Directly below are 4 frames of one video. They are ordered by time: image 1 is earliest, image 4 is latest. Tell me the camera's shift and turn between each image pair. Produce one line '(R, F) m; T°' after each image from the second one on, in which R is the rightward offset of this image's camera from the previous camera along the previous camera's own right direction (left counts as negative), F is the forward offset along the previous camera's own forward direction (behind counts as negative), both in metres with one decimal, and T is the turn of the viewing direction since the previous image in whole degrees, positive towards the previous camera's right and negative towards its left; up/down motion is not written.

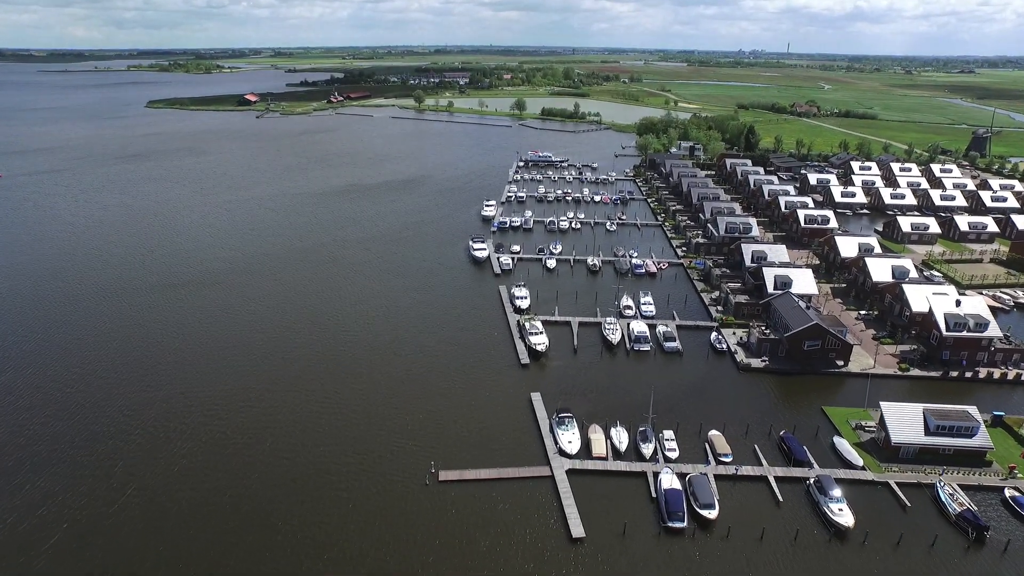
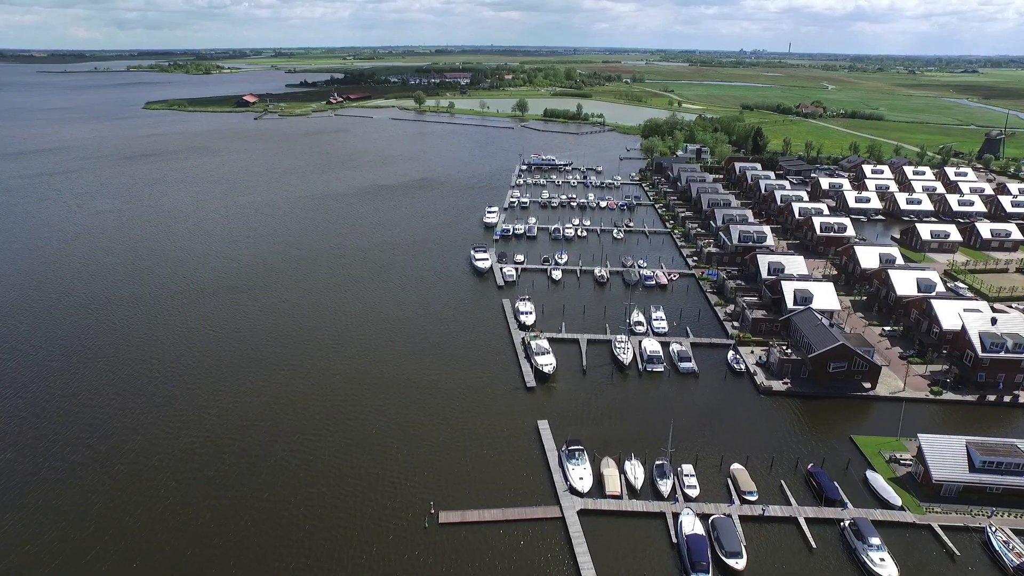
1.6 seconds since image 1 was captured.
(-0.2, +2.6) m; 0°
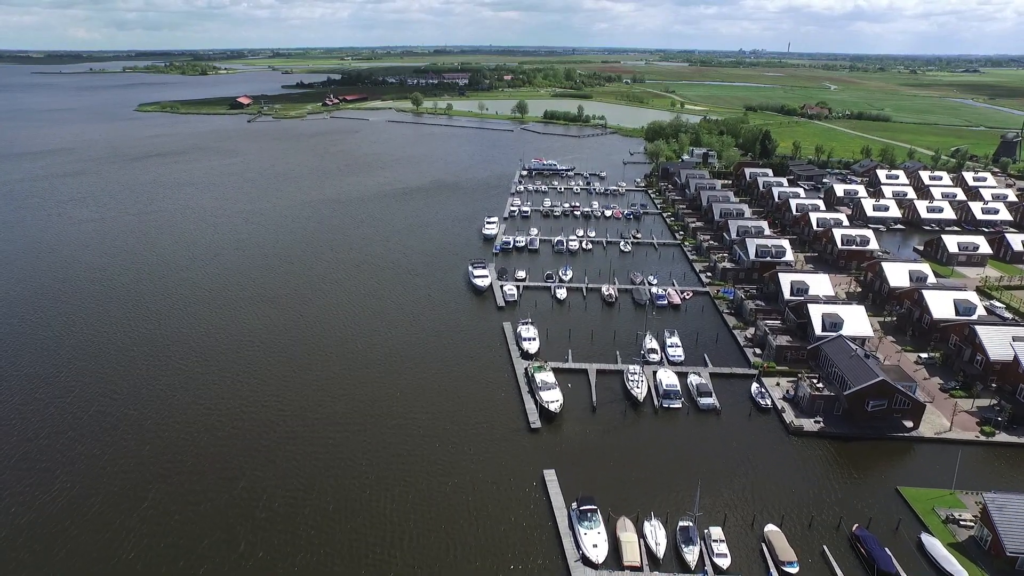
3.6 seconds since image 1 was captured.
(-0.1, +3.9) m; 0°
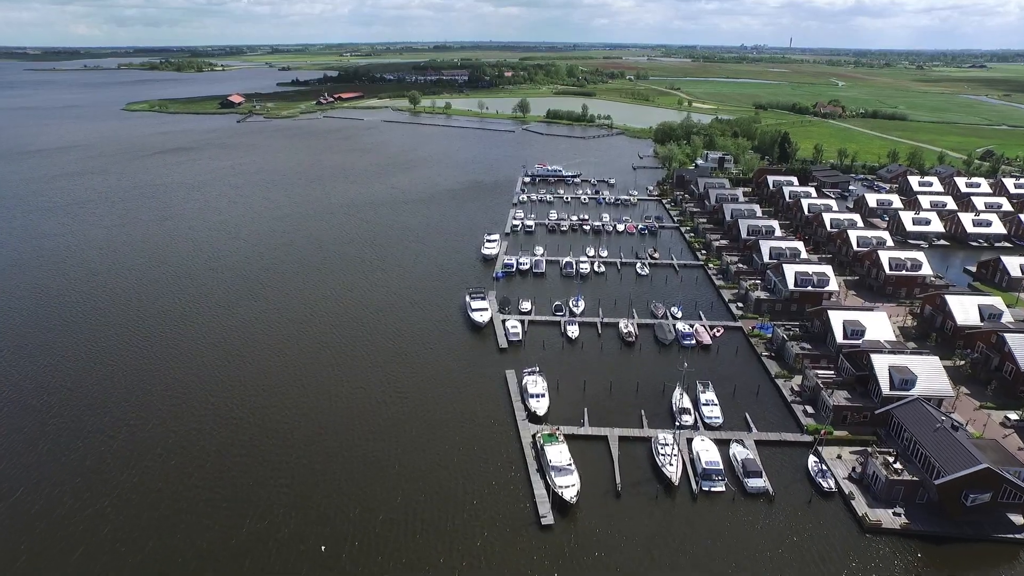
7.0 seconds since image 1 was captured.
(-0.2, +7.1) m; 0°
